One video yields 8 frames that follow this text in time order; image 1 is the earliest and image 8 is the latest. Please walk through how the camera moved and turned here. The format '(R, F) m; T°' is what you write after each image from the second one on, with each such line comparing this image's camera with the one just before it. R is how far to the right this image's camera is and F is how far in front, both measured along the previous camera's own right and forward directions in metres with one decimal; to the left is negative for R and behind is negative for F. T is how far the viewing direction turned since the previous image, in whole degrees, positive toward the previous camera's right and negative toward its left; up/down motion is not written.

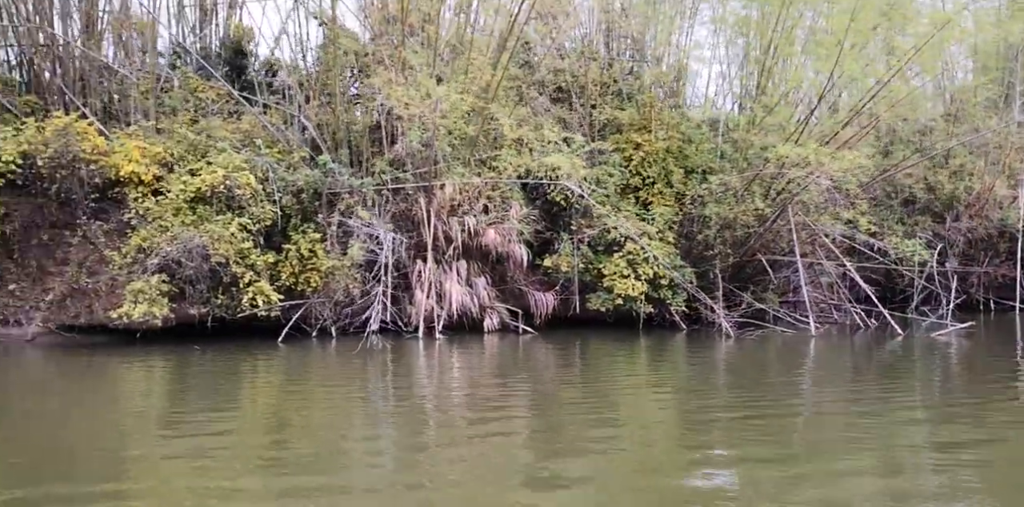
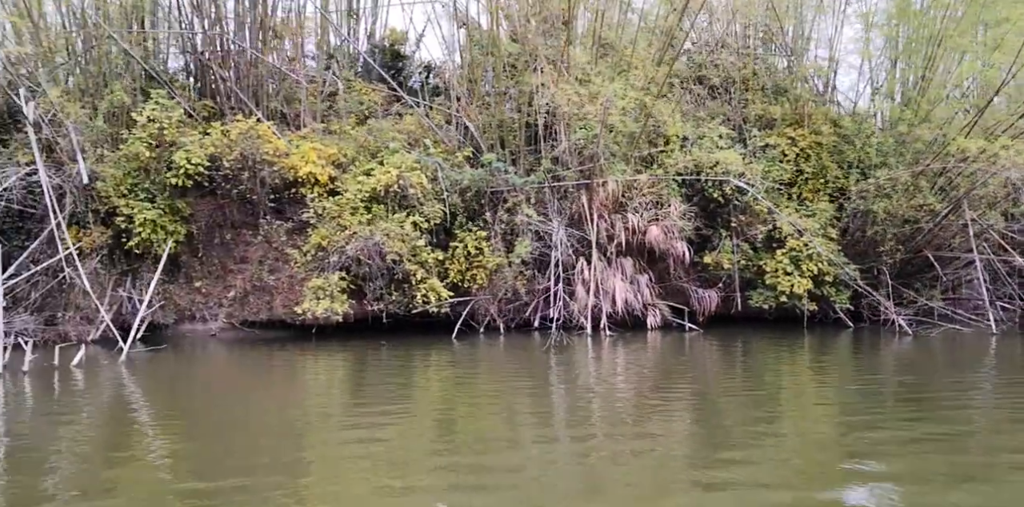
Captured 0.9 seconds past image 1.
(-1.1, -0.1) m; -5°
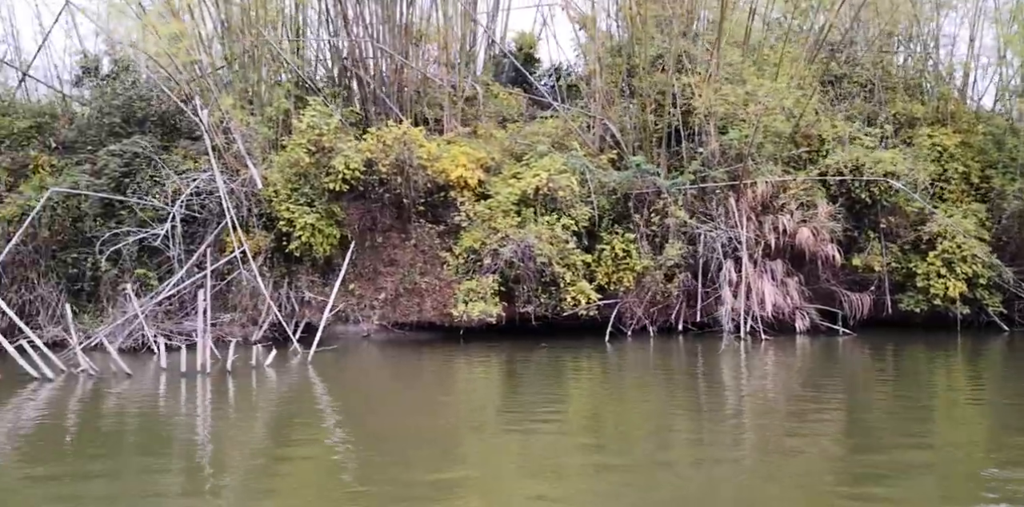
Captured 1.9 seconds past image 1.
(-1.0, -0.1) m; -4°
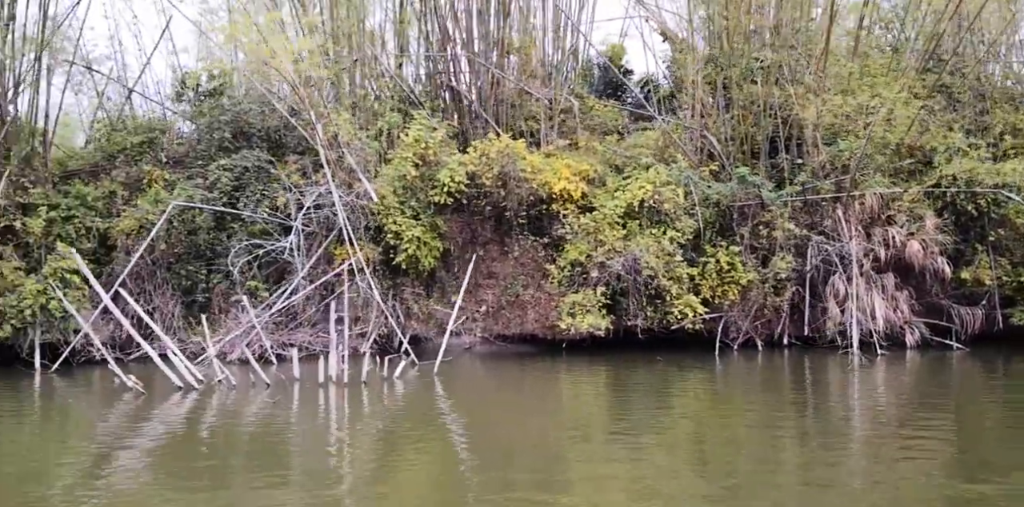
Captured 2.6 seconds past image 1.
(-0.7, 0.0) m; -3°
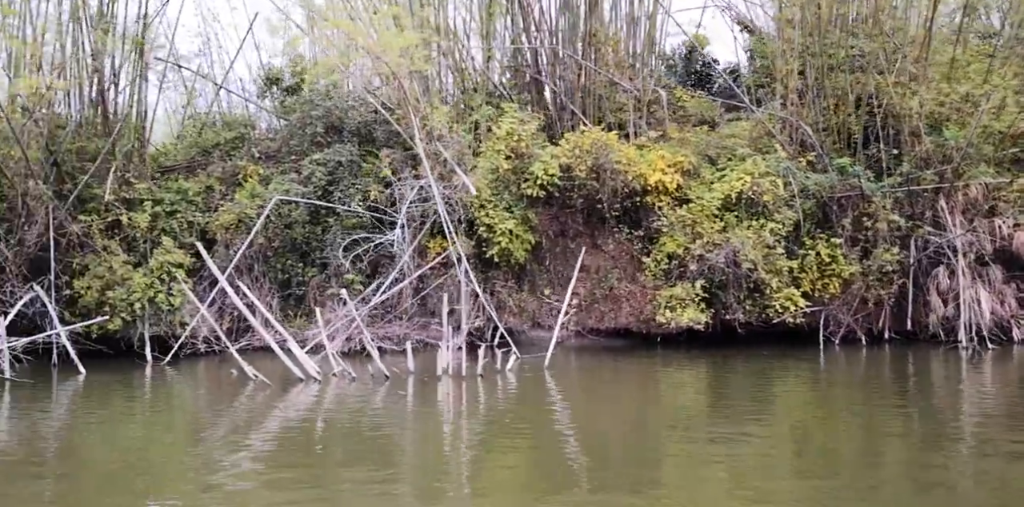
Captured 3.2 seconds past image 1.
(-0.6, +0.1) m; -3°
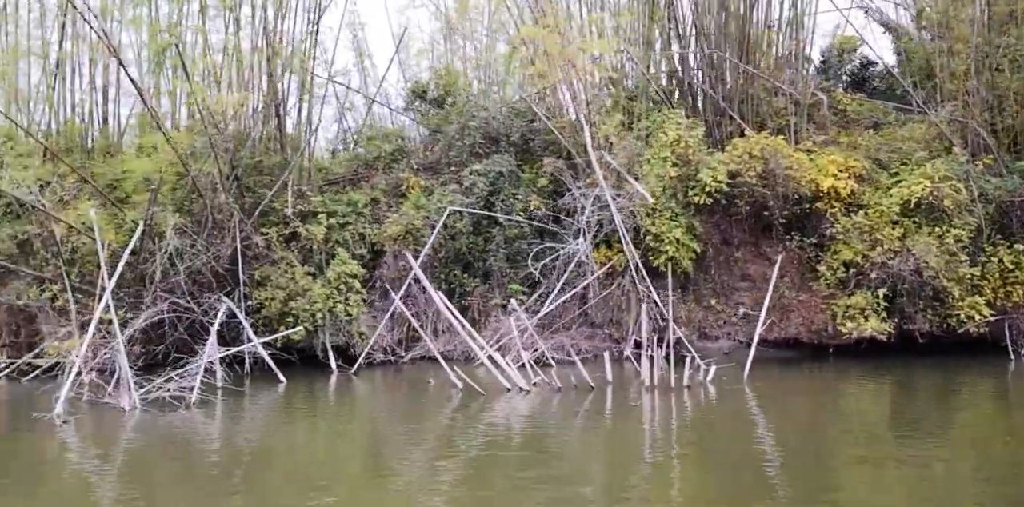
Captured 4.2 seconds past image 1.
(-1.1, +0.1) m; -5°
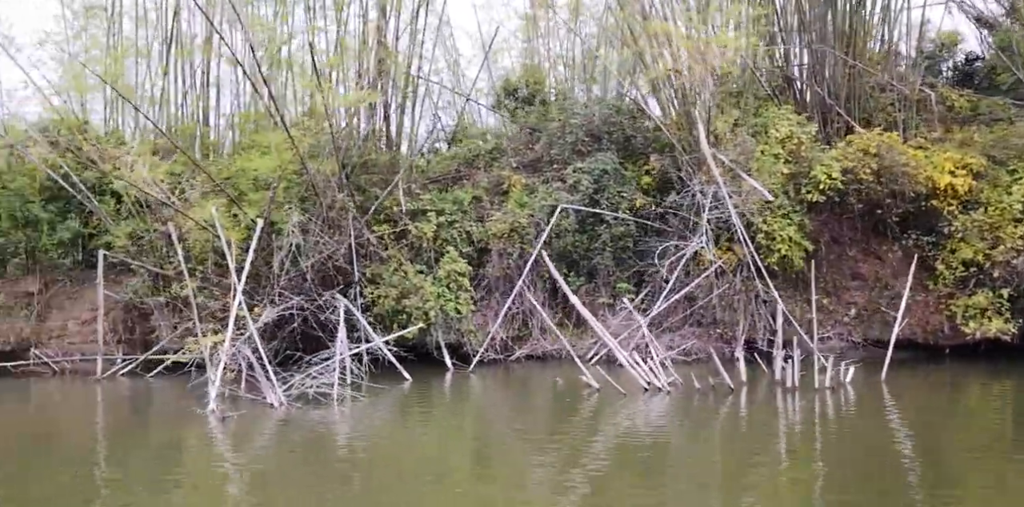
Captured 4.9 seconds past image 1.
(-0.8, +0.1) m; -3°
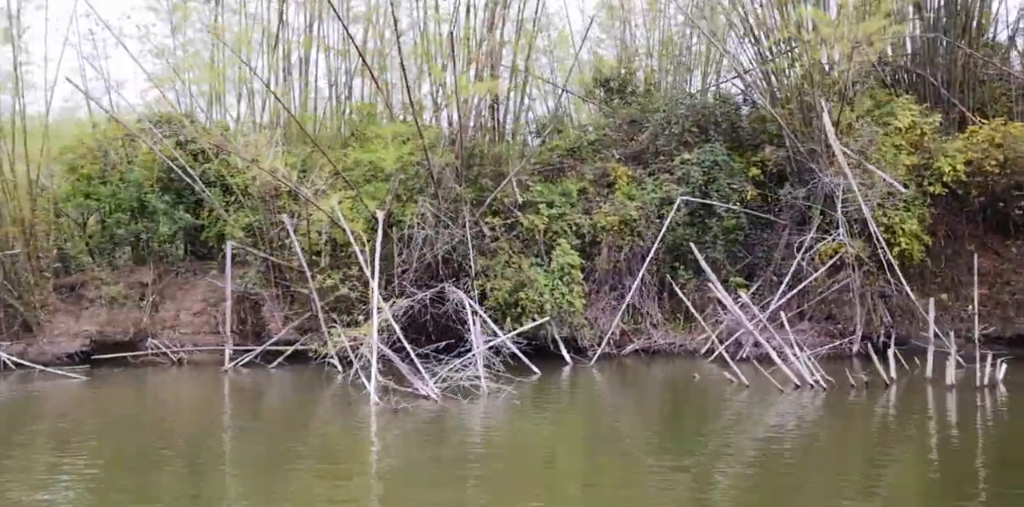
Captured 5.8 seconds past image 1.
(-0.9, +0.1) m; -2°
